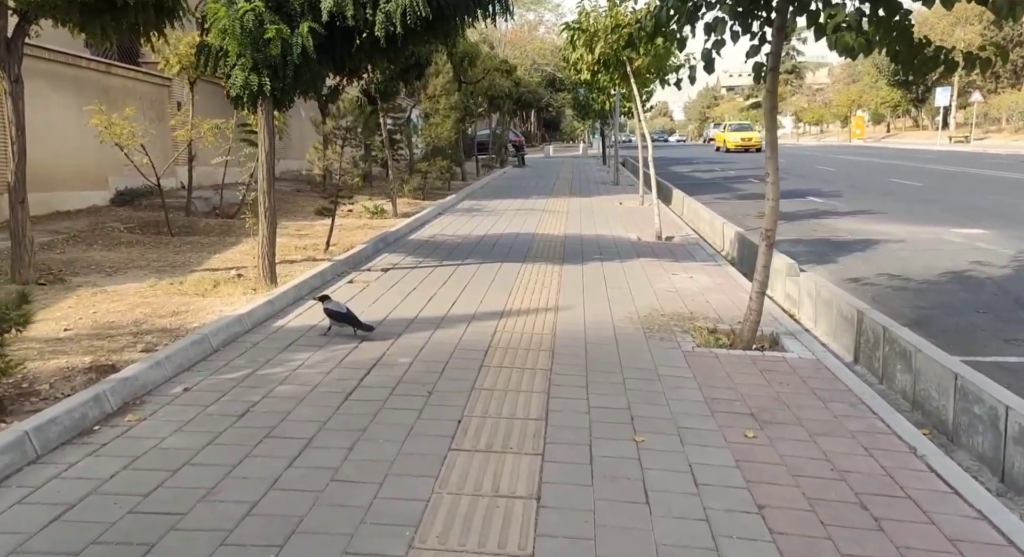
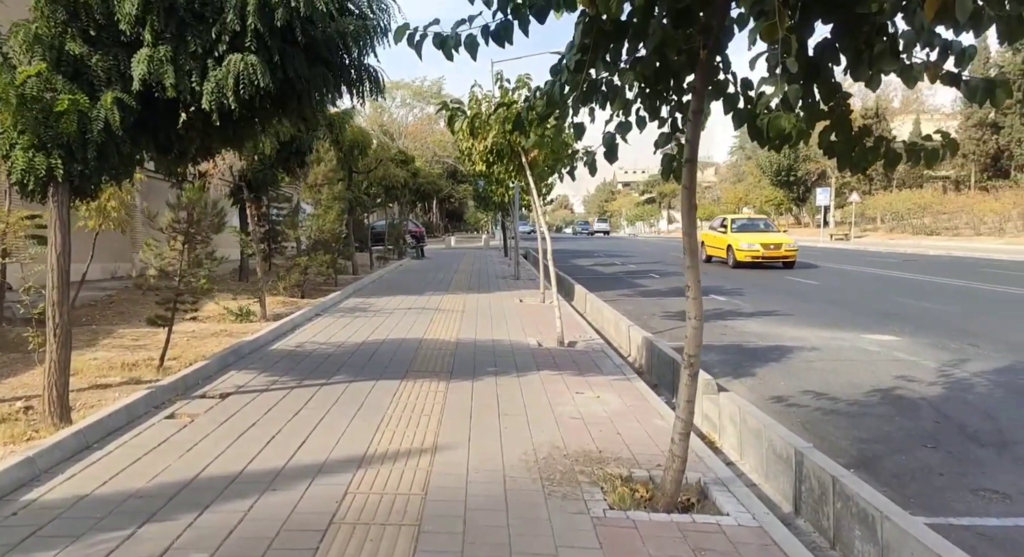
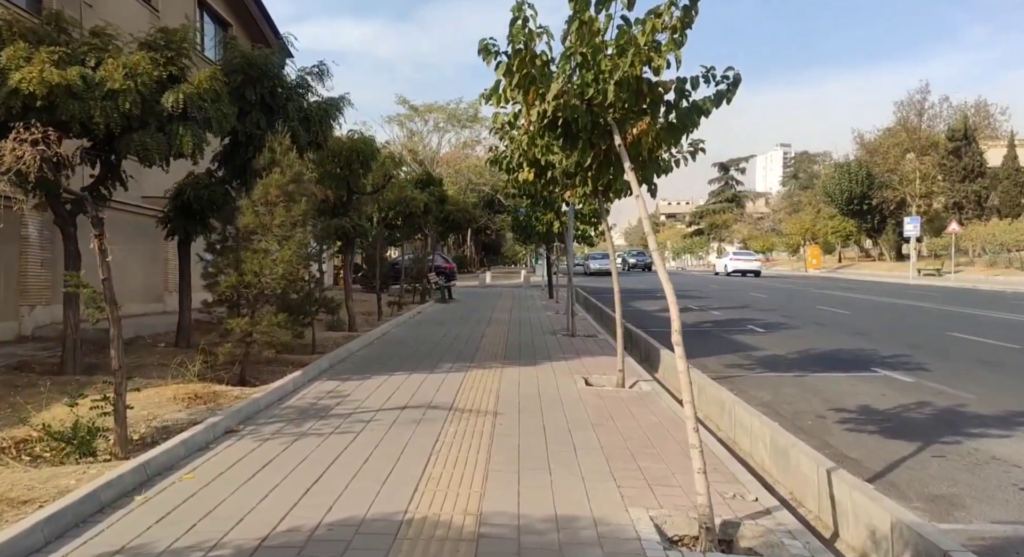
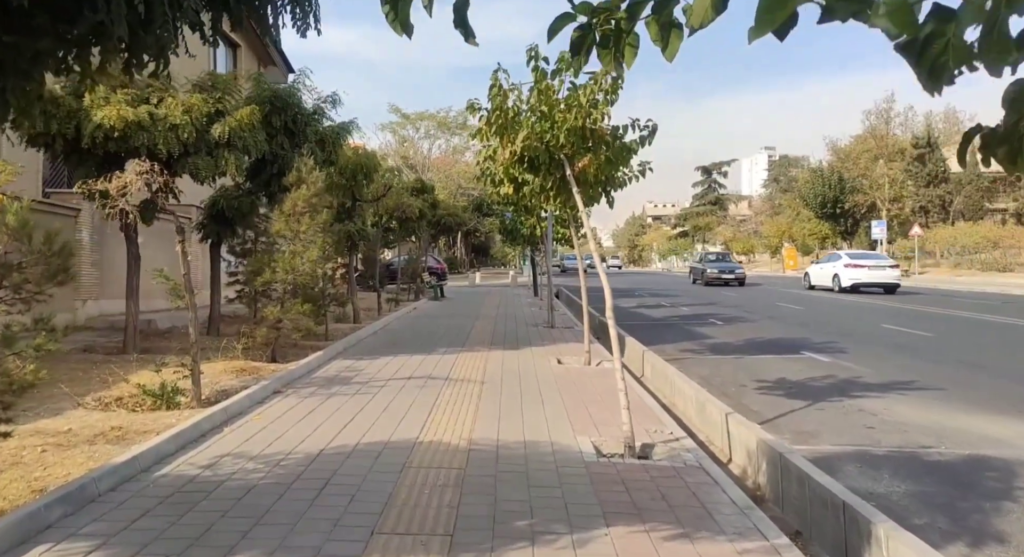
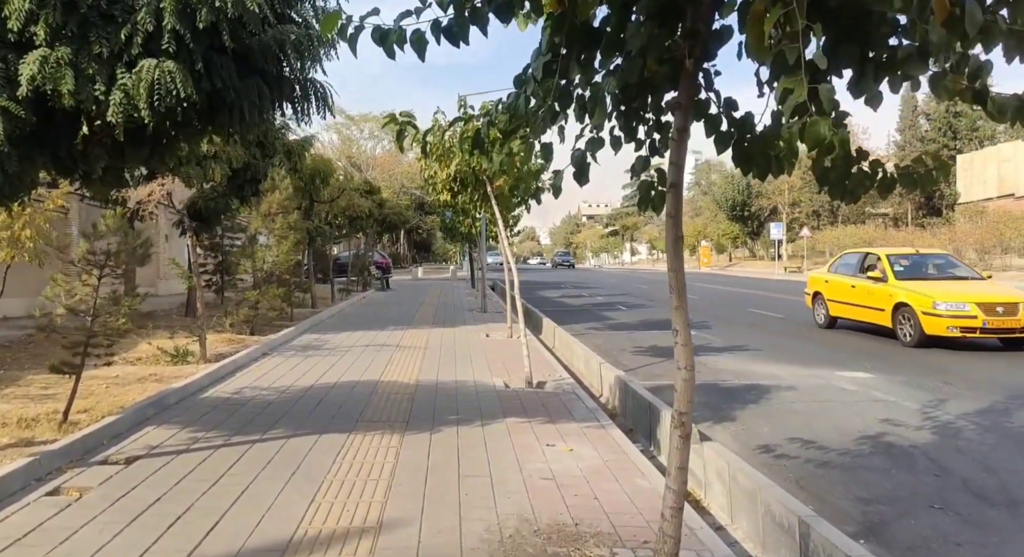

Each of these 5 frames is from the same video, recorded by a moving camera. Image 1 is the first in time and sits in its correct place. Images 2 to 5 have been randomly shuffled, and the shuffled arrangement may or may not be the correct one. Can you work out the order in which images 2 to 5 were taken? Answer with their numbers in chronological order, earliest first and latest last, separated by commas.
2, 5, 4, 3
